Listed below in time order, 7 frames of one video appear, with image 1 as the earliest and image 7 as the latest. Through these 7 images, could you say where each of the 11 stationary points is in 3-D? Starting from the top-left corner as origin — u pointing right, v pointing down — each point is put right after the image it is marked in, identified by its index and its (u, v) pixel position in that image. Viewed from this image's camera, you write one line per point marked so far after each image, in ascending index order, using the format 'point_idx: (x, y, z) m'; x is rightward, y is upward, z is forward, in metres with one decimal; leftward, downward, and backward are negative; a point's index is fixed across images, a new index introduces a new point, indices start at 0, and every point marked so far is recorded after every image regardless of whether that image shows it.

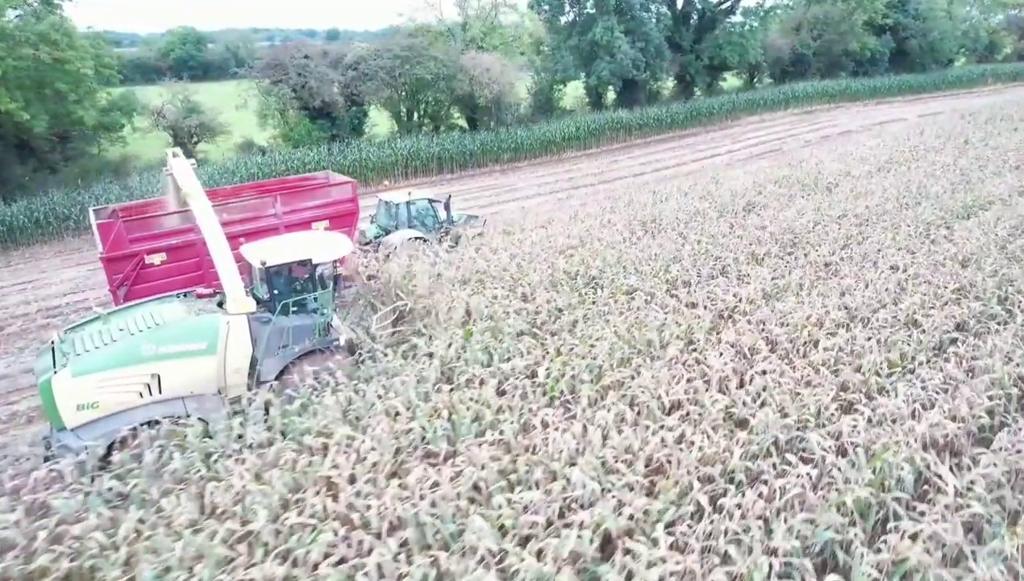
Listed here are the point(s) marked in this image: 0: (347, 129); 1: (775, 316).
0: (-4.4, +4.3, +17.2) m
1: (+2.4, -0.2, +5.8) m
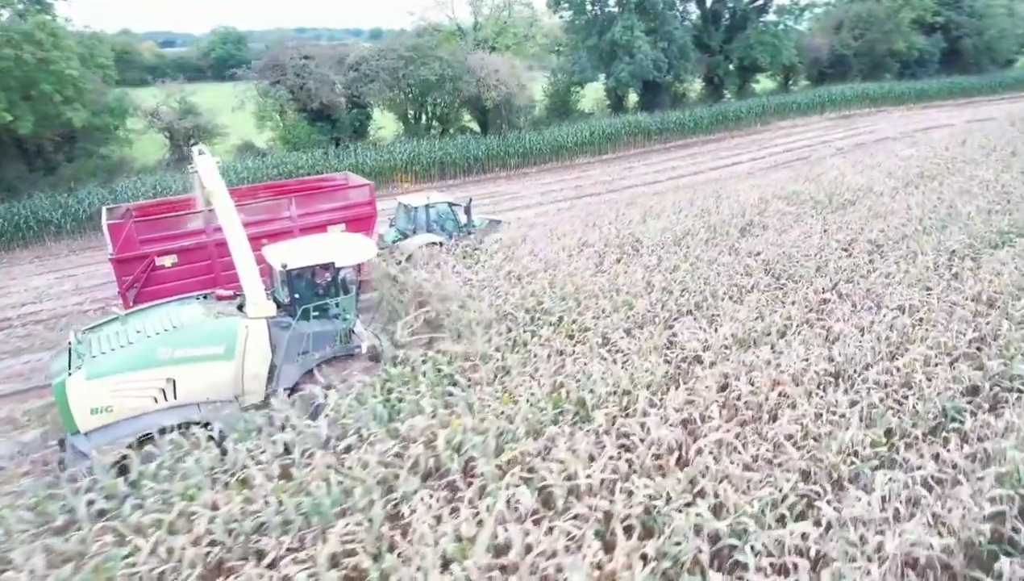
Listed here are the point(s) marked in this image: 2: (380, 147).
0: (-4.3, +4.1, +16.6) m
1: (+1.7, -0.6, +4.9) m
2: (-3.4, +3.7, +16.4) m
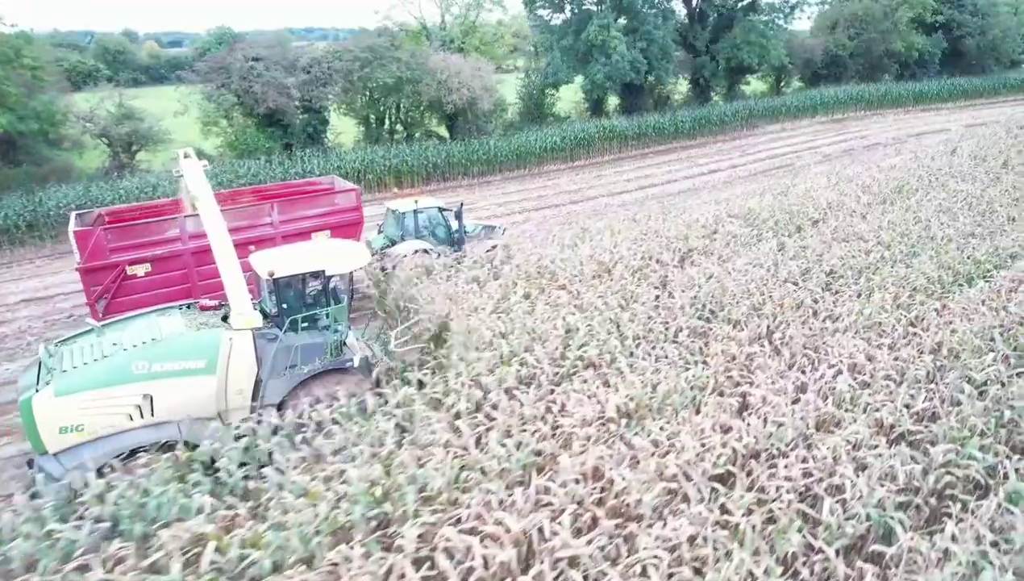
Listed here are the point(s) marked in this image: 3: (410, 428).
0: (-5.2, +3.8, +15.7) m
1: (+0.7, -1.0, +3.9) m
2: (-4.3, +3.3, +15.4) m
3: (-0.7, -0.9, +4.3) m
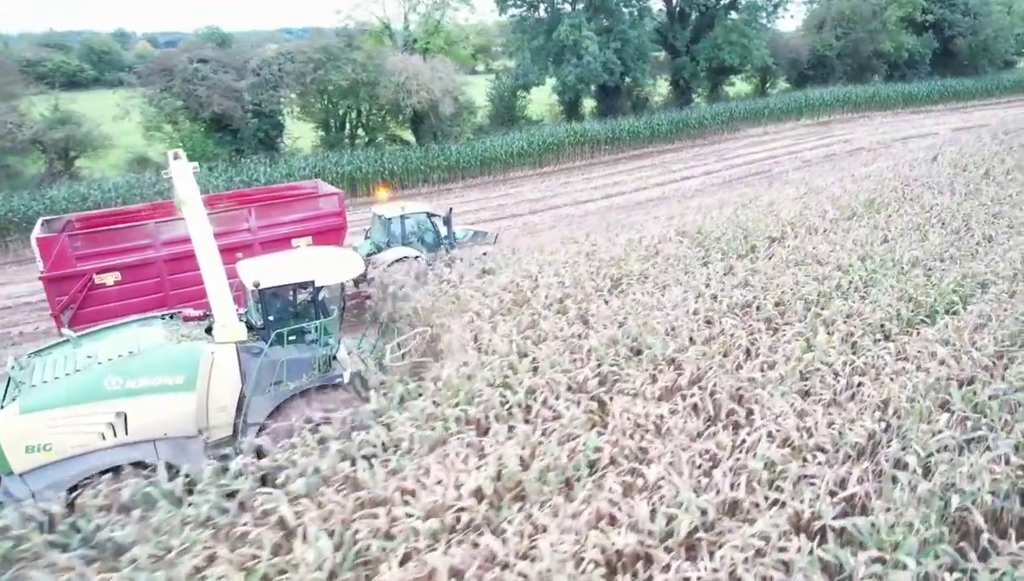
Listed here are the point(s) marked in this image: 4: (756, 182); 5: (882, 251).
0: (-6.1, +3.4, +14.9) m
1: (-0.2, -1.3, +3.1) m
2: (-5.2, +3.0, +14.6) m
3: (-1.6, -1.2, +3.5) m
4: (+5.3, +2.3, +13.8) m
5: (+4.0, +0.4, +6.9) m
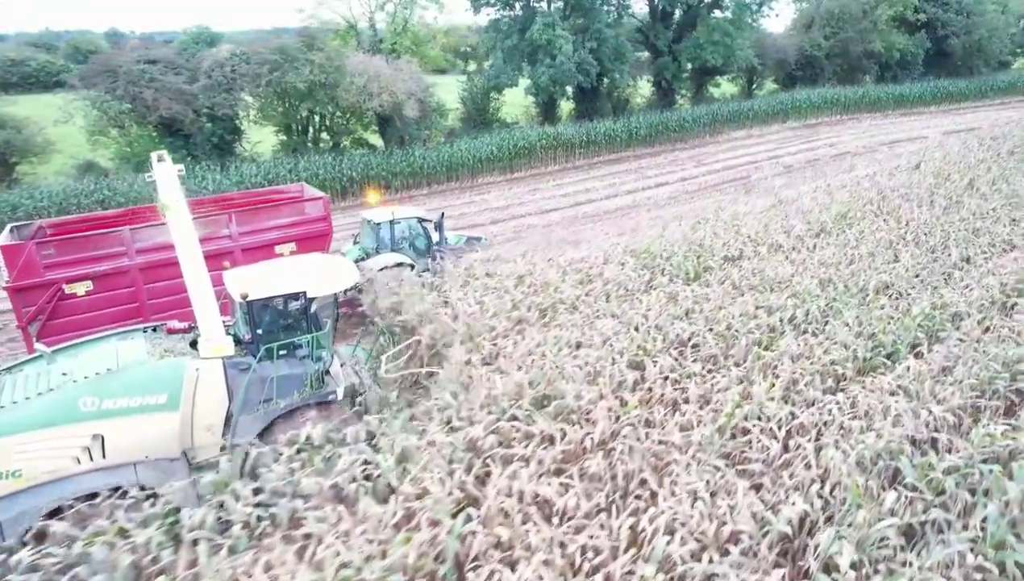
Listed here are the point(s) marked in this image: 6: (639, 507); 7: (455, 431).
0: (-6.8, +3.2, +14.2) m
1: (-1.0, -1.6, +2.4) m
2: (-6.0, +2.7, +13.9) m
3: (-2.3, -1.5, +2.8) m
4: (+4.5, +2.1, +13.1) m
5: (+3.3, +0.2, +6.2) m
6: (+0.7, -1.2, +3.4) m
7: (-0.4, -0.9, +4.0) m
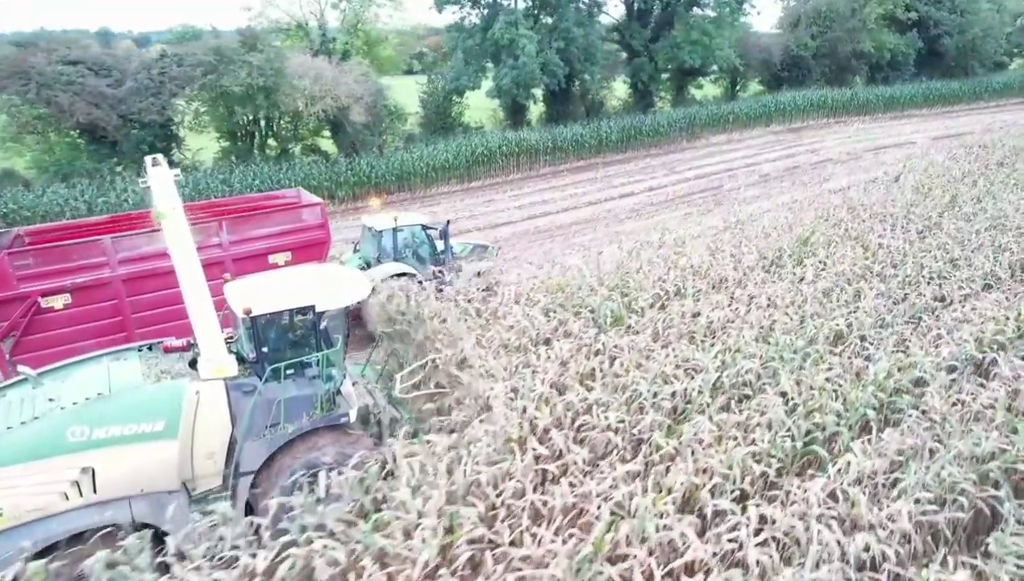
0: (-7.8, +2.8, +13.2) m
1: (-1.9, -2.0, +1.3) m
2: (-6.9, +2.3, +12.9) m
3: (-3.3, -1.9, +1.8) m
4: (+3.6, +1.7, +12.1) m
5: (+2.3, -0.2, +5.2) m
6: (-0.3, -1.6, +2.4) m
7: (-1.3, -1.3, +2.9) m
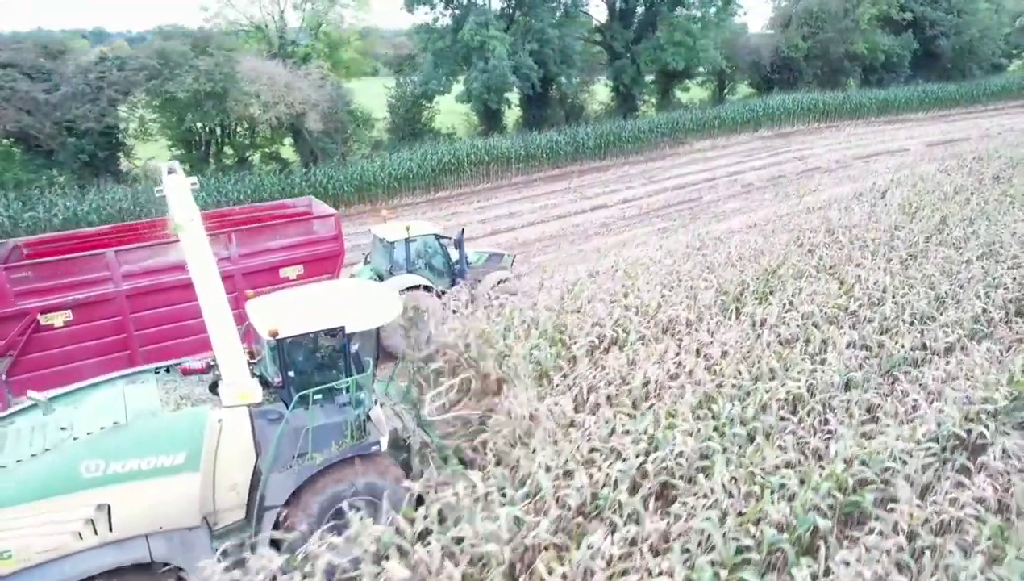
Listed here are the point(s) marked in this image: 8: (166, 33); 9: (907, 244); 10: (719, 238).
0: (-8.5, +2.4, +12.3) m
1: (-2.6, -2.3, +0.5) m
2: (-7.6, +1.9, +12.1) m
3: (-4.0, -2.3, +1.0) m
4: (+2.9, +1.3, +11.3) m
5: (+1.6, -0.6, +4.4) m
6: (-1.0, -1.9, +1.6) m
7: (-2.0, -1.6, +2.1) m
8: (-7.2, +5.3, +13.2) m
9: (+4.2, +0.5, +6.7) m
10: (+2.6, +0.7, +7.9) m
